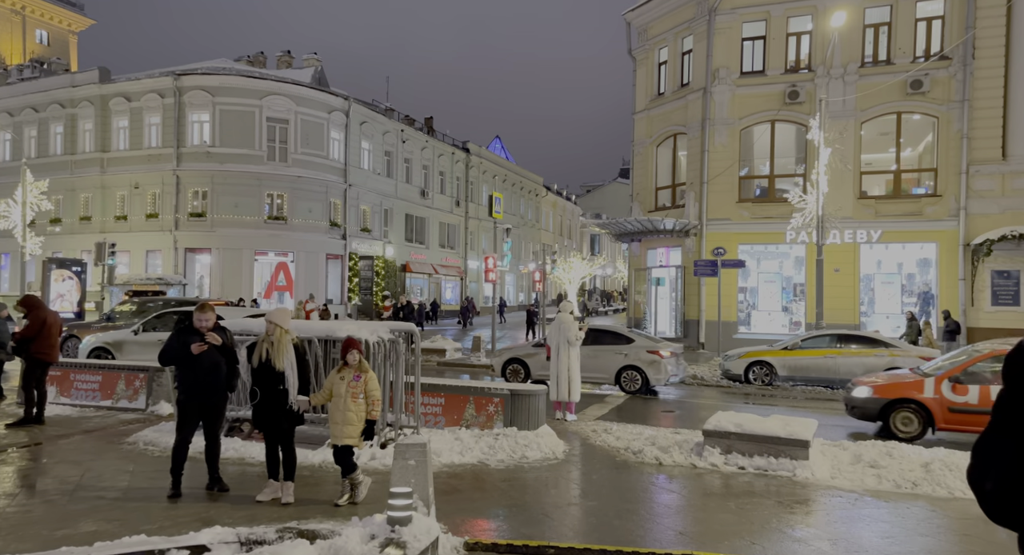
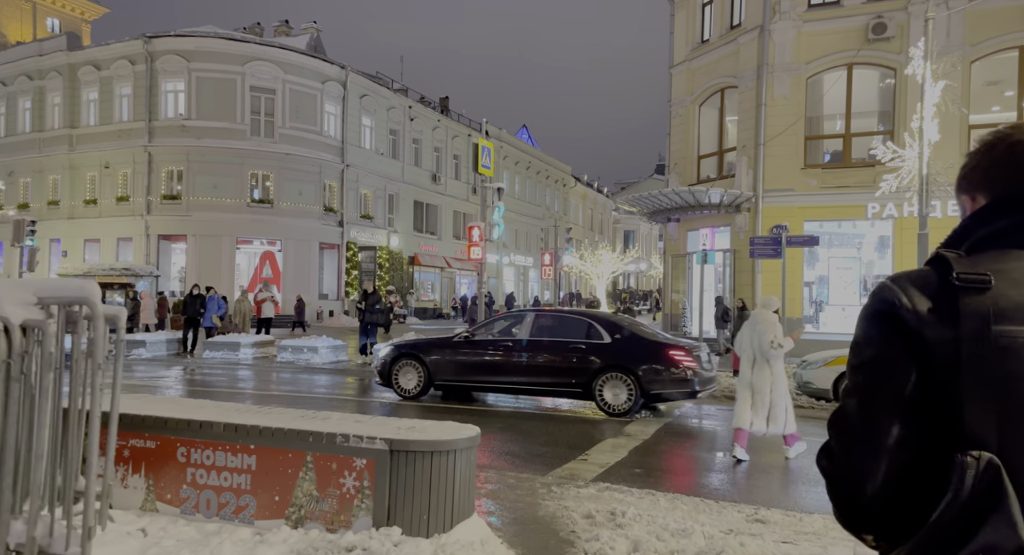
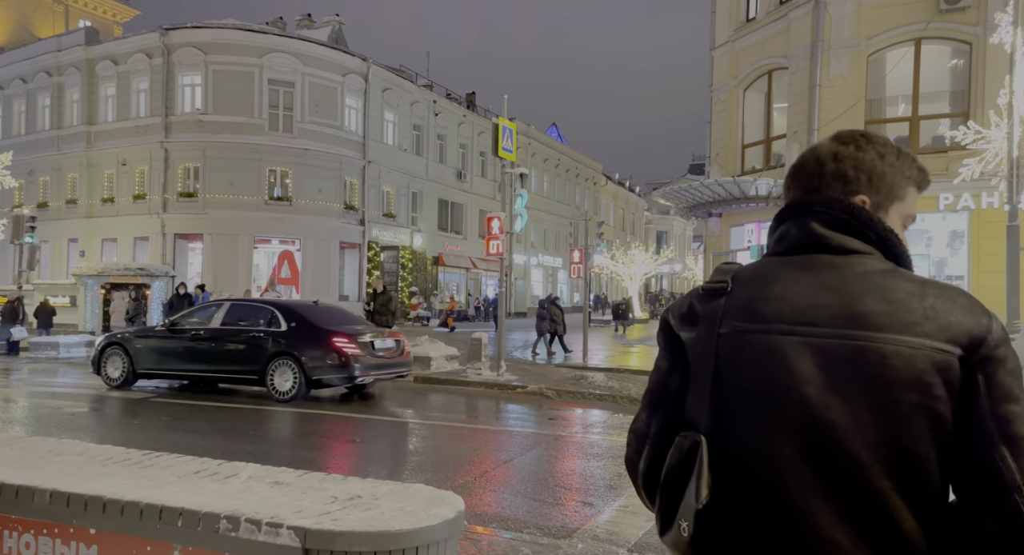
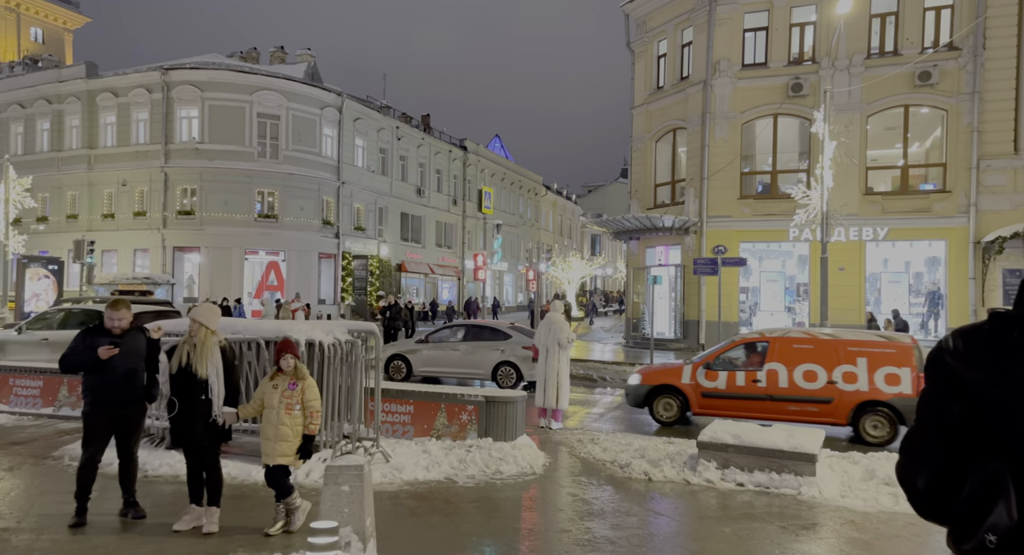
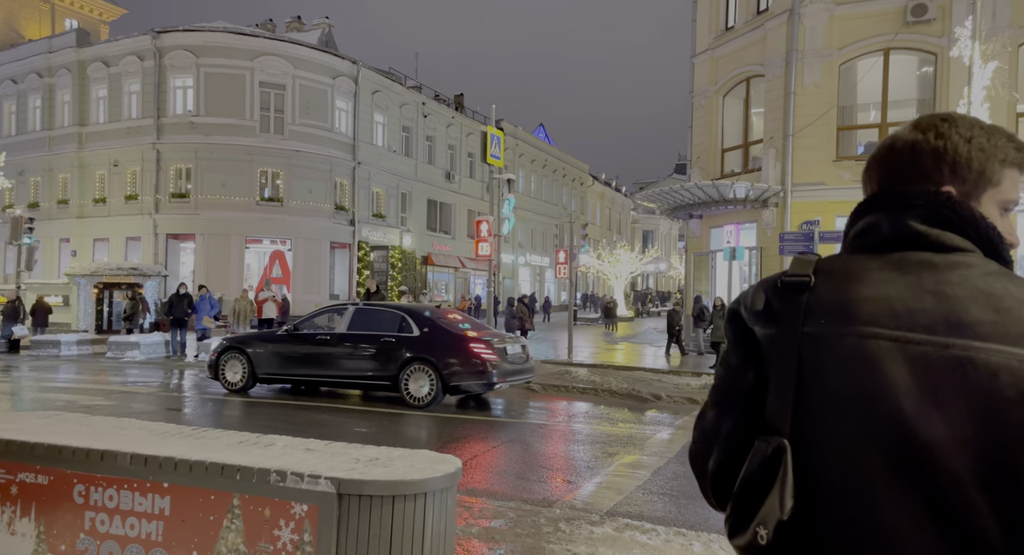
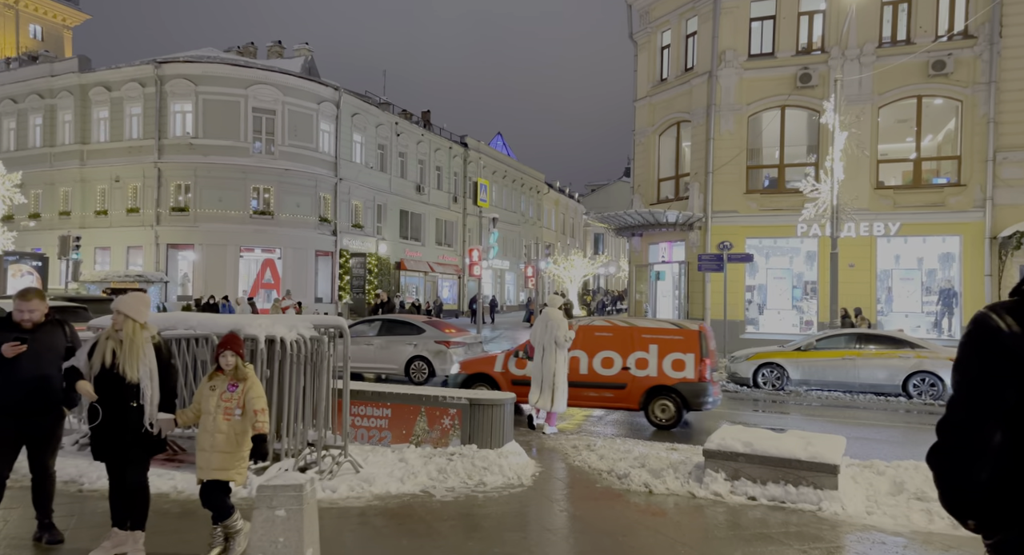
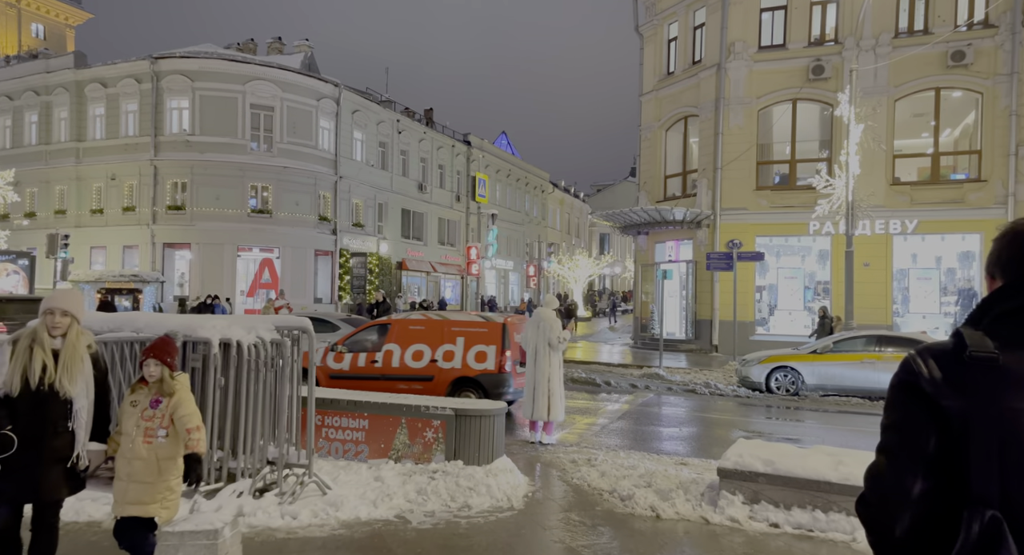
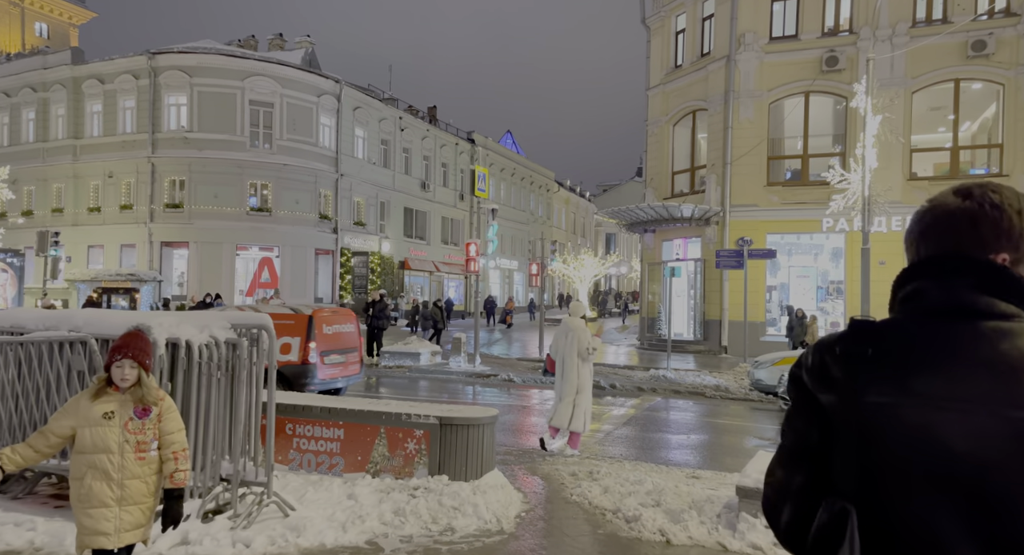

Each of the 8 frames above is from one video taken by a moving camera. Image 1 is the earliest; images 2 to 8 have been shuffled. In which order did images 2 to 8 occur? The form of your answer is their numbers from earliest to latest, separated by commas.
4, 6, 7, 8, 2, 5, 3
